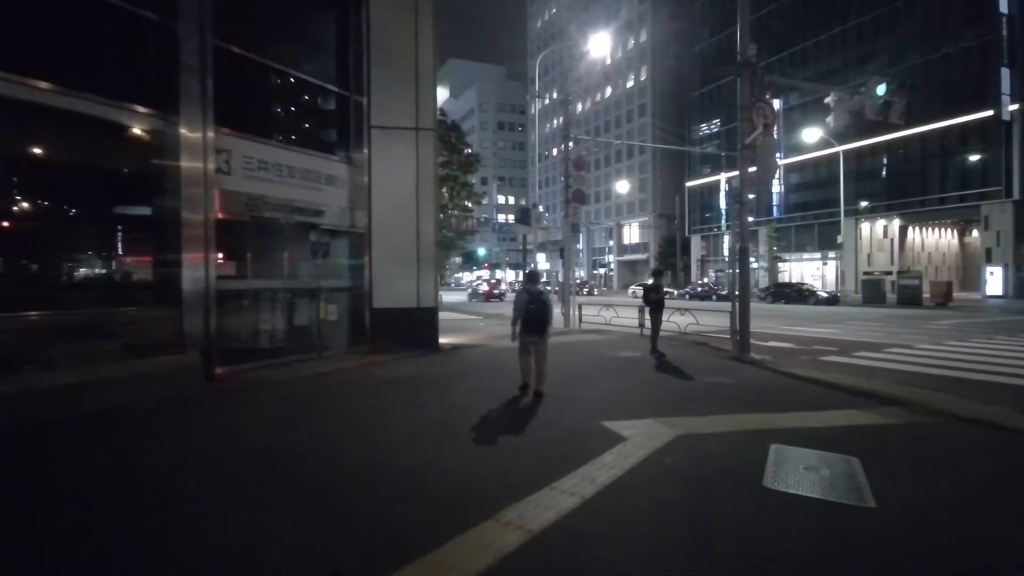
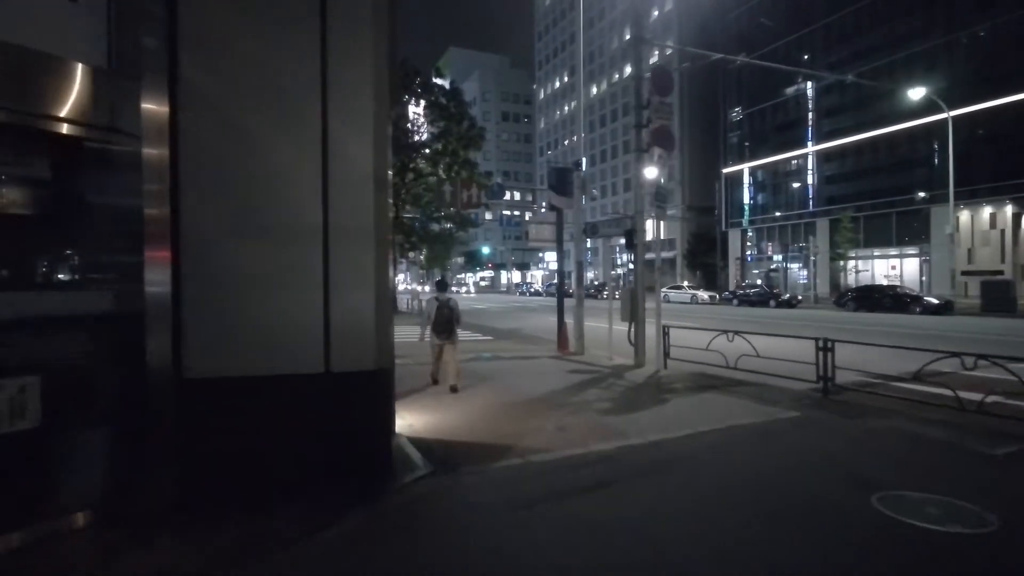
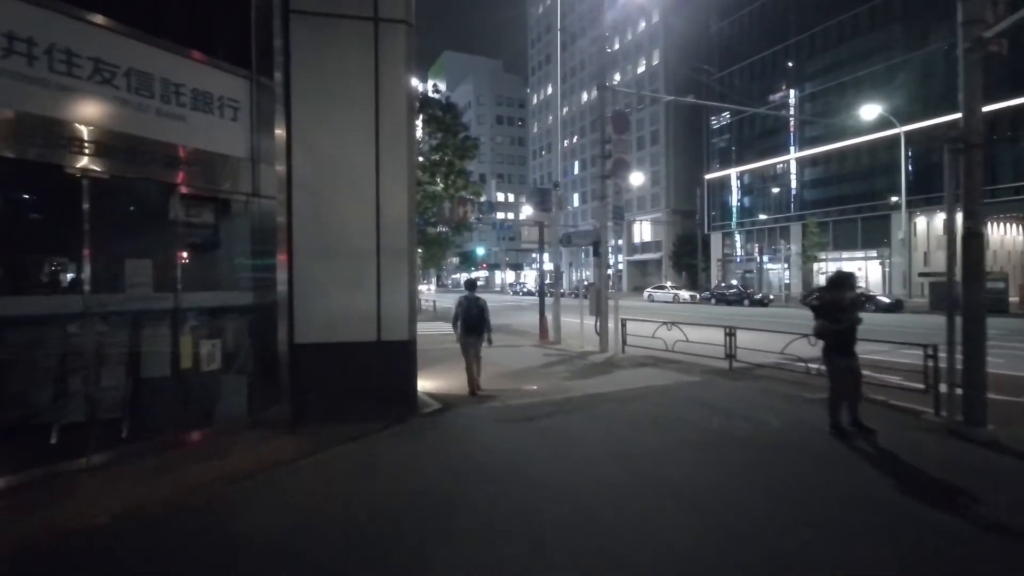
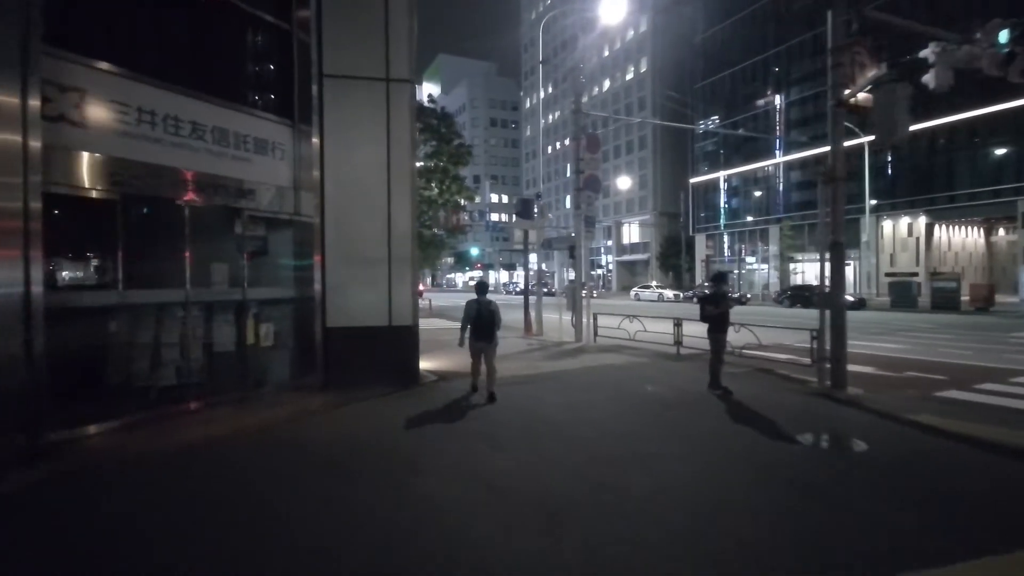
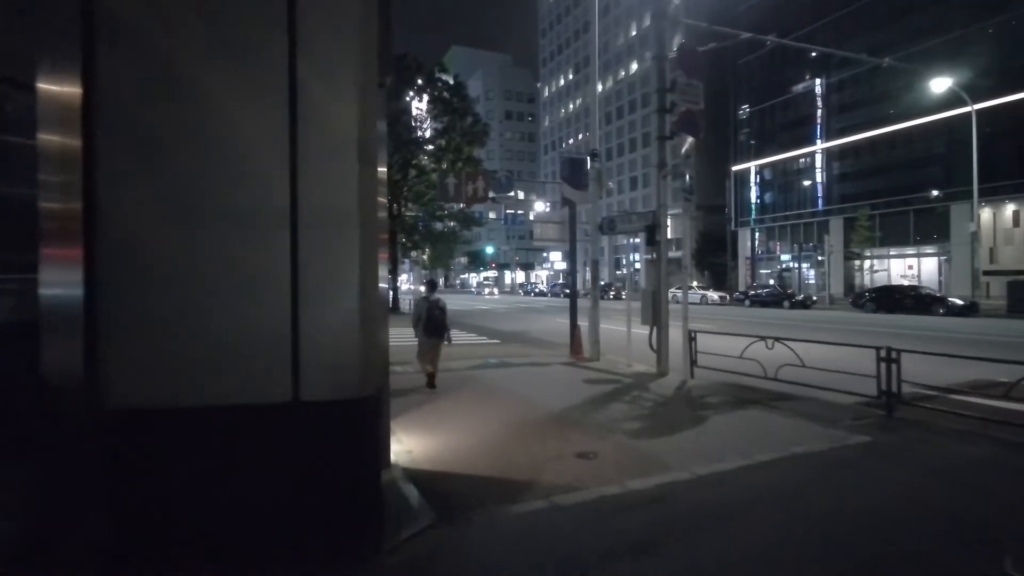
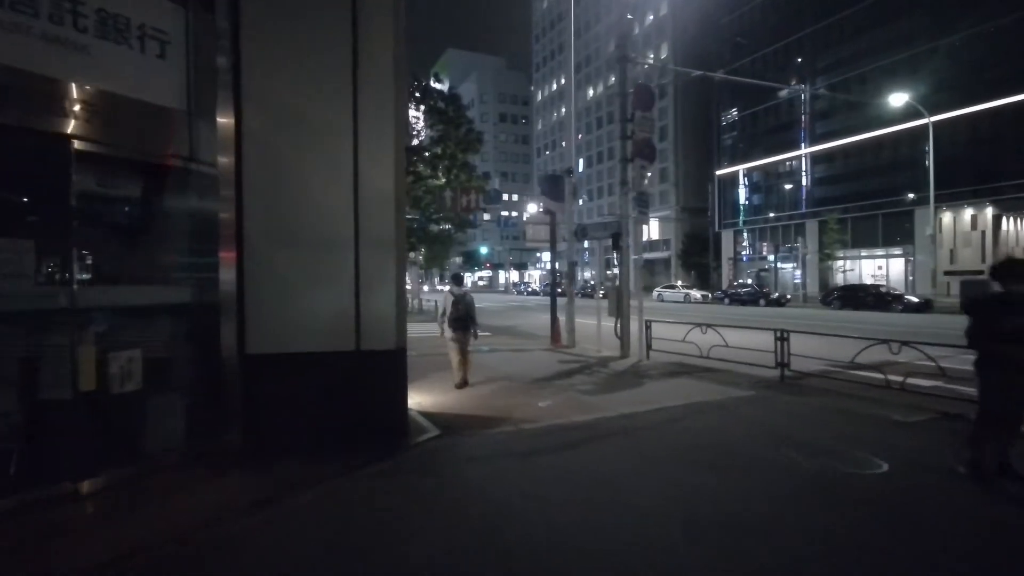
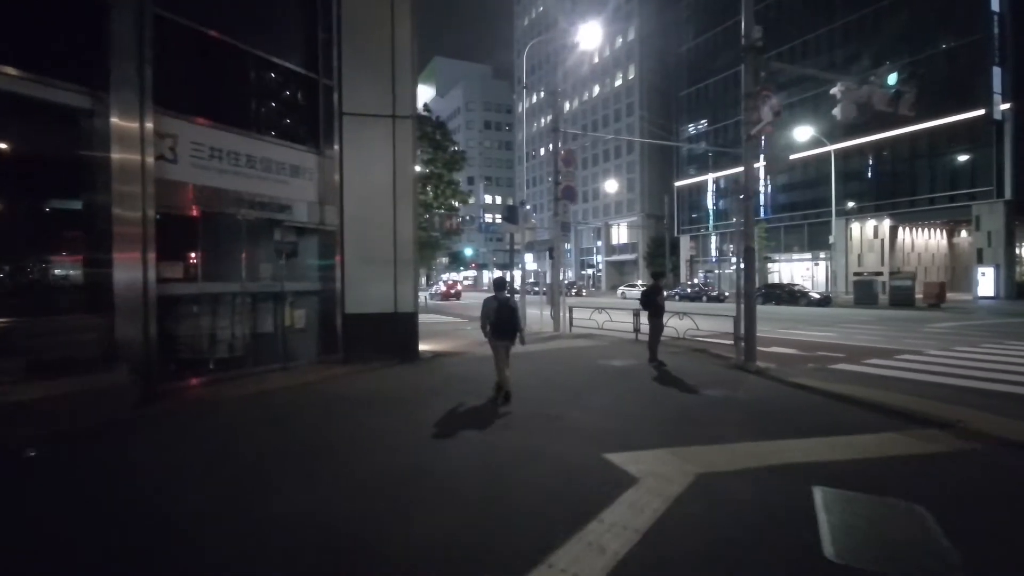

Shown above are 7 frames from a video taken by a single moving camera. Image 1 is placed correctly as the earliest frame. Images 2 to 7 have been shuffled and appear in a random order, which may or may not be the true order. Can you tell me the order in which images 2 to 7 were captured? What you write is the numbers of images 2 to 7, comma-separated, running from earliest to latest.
7, 4, 3, 6, 2, 5
